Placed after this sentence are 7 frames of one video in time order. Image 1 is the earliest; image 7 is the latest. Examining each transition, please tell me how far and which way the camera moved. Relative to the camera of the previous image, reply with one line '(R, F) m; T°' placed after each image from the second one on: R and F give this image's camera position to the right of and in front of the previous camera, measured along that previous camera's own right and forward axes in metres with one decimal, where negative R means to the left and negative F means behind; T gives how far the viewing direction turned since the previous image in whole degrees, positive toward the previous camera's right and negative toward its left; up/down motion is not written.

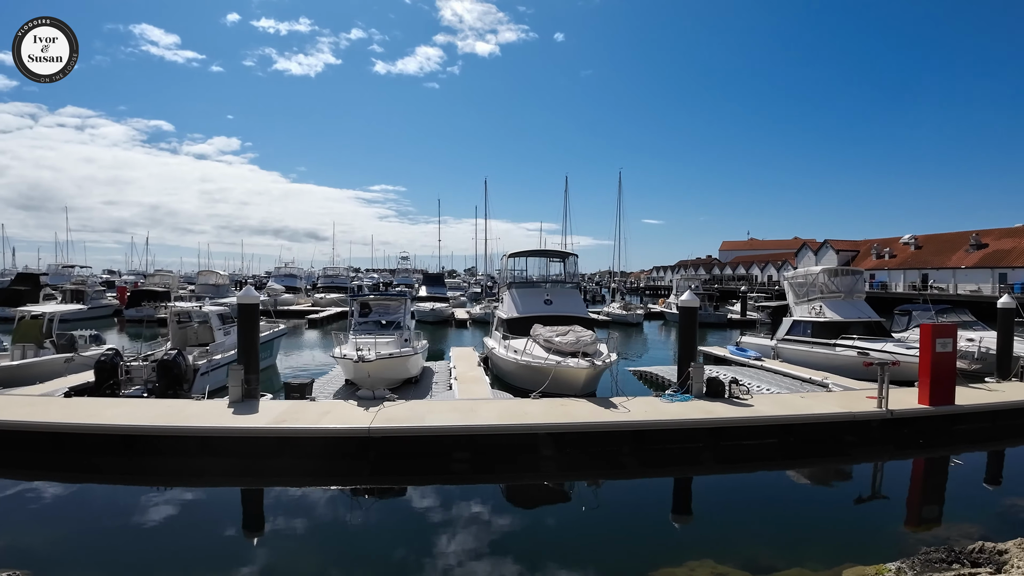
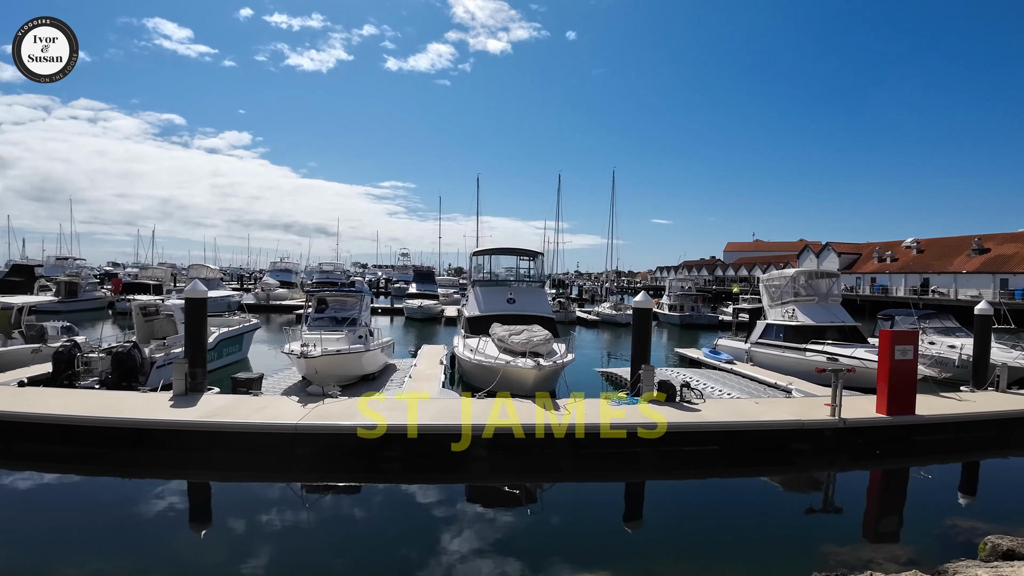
(+1.2, +0.4) m; -1°
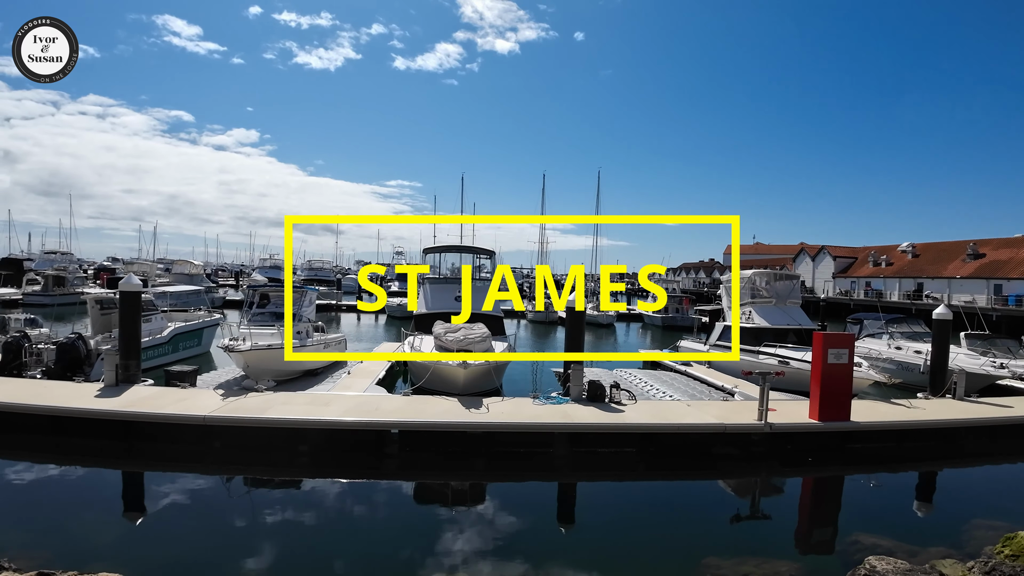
(+1.4, +0.3) m; 0°
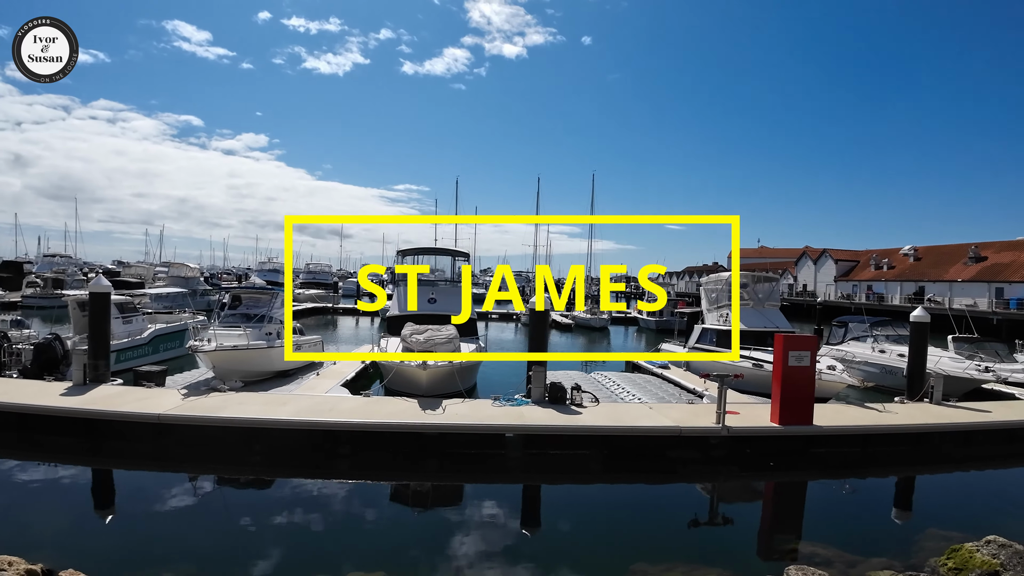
(+0.8, +0.1) m; -1°
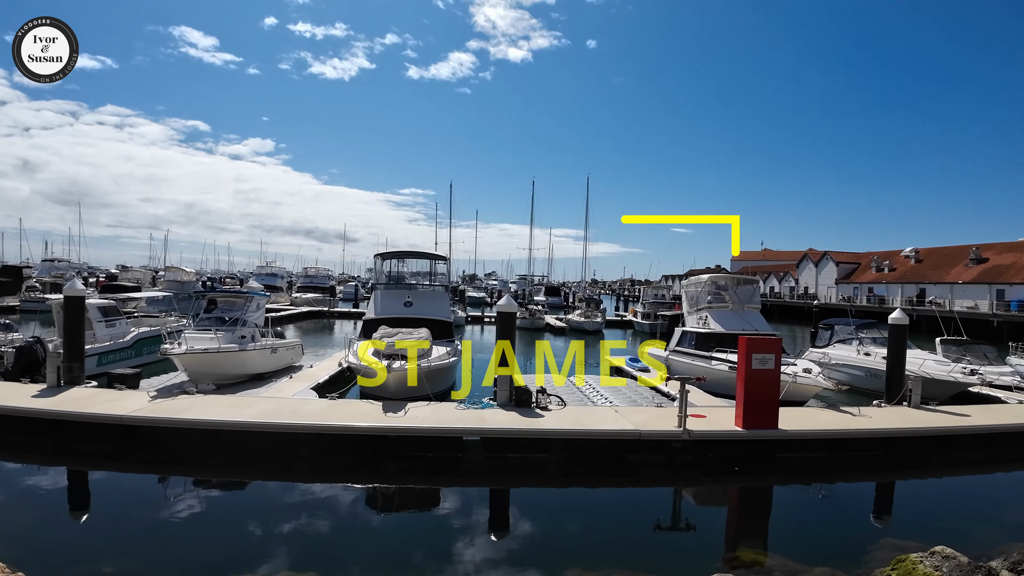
(+0.7, +0.1) m; 0°
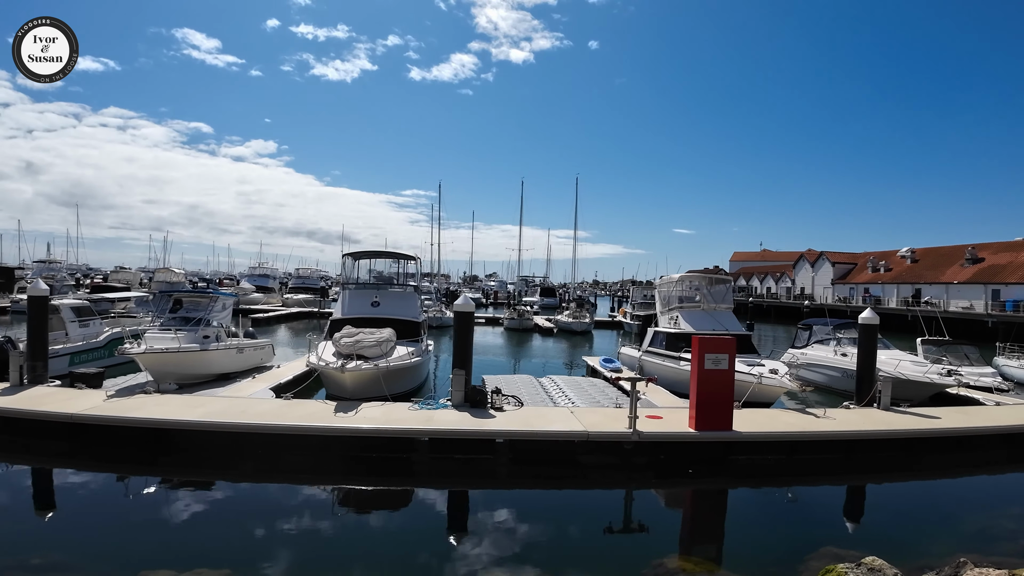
(+0.8, +0.1) m; 0°
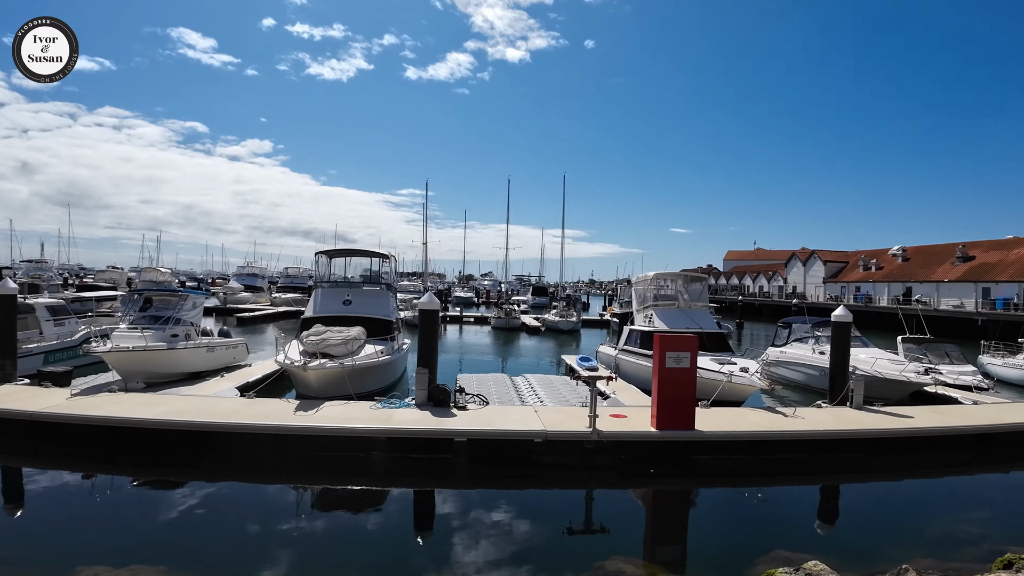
(+0.6, +0.1) m; 0°
